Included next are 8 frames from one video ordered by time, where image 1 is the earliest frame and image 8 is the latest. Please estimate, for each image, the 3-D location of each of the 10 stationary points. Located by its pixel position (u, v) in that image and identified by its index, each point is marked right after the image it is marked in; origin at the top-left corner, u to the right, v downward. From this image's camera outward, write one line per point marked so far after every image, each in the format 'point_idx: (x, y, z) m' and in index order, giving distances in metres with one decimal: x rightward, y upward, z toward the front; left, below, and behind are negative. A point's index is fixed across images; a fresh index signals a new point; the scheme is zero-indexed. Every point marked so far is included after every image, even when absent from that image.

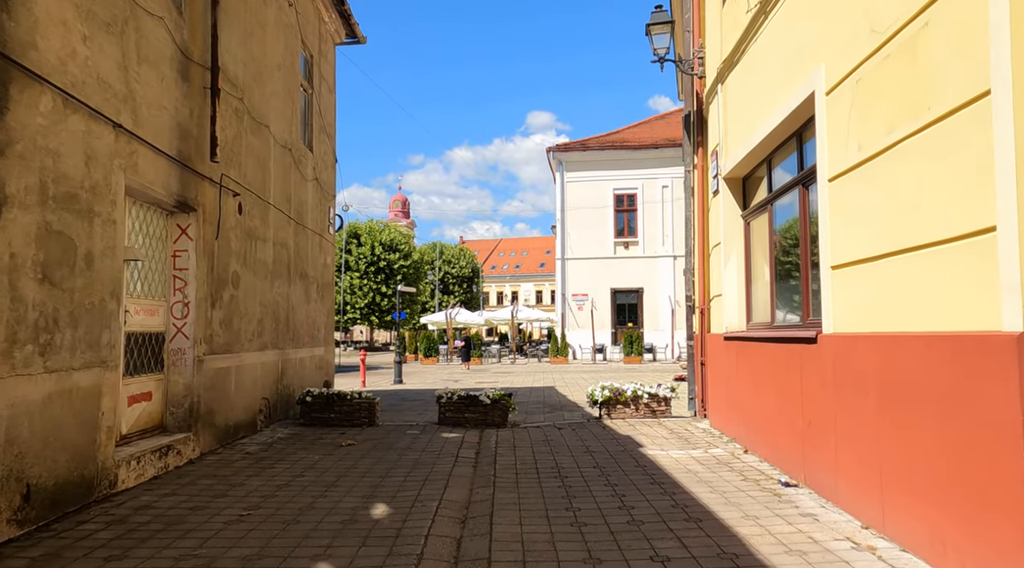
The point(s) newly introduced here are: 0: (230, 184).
0: (-3.5, +1.2, +9.1) m
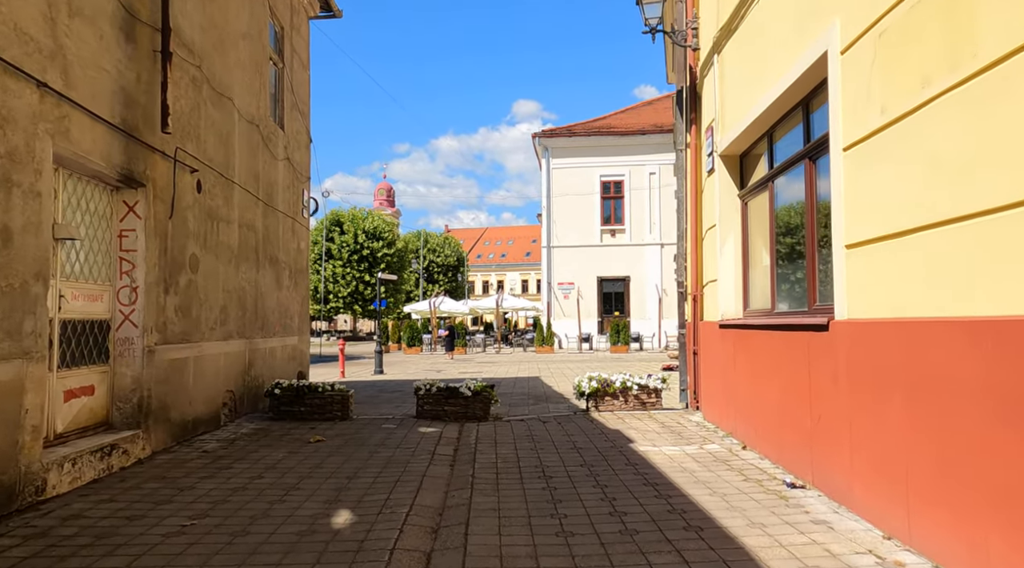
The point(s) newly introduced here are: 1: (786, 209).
0: (-3.7, +1.4, +8.4) m
1: (+2.8, +0.8, +7.6) m
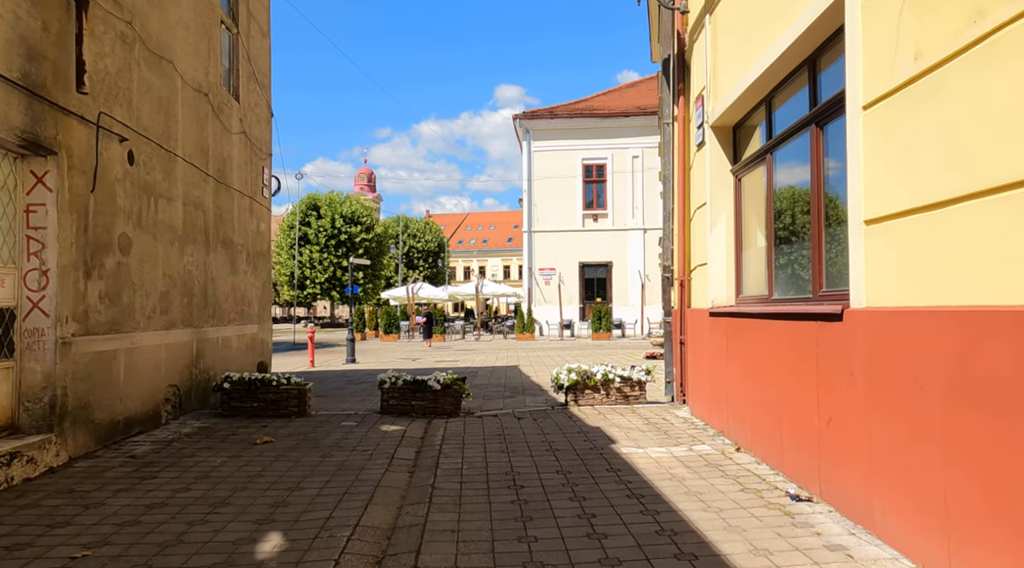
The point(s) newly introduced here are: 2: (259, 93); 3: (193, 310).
0: (-4.0, +1.6, +7.4) m
1: (+2.5, +0.9, +6.8) m
2: (-4.4, +3.4, +13.0) m
3: (-4.2, -0.3, +9.8) m
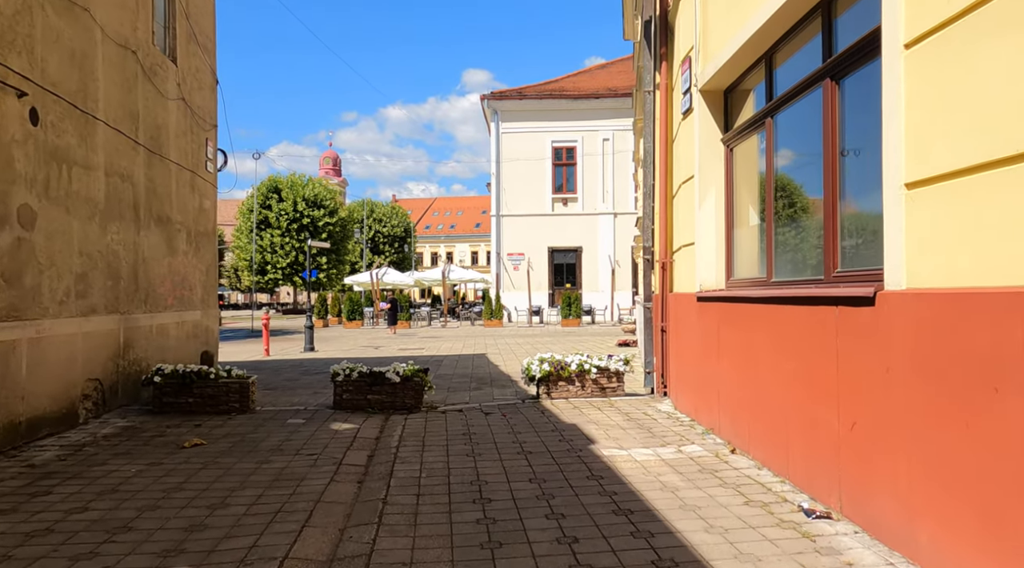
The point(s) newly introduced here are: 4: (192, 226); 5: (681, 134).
0: (-4.3, +1.8, +6.3) m
1: (+2.3, +1.1, +6.0) m
2: (-5.0, +3.6, +11.9) m
3: (-4.6, -0.1, +8.7) m
4: (-5.0, +0.9, +11.6) m
5: (+1.9, +1.7, +8.4) m
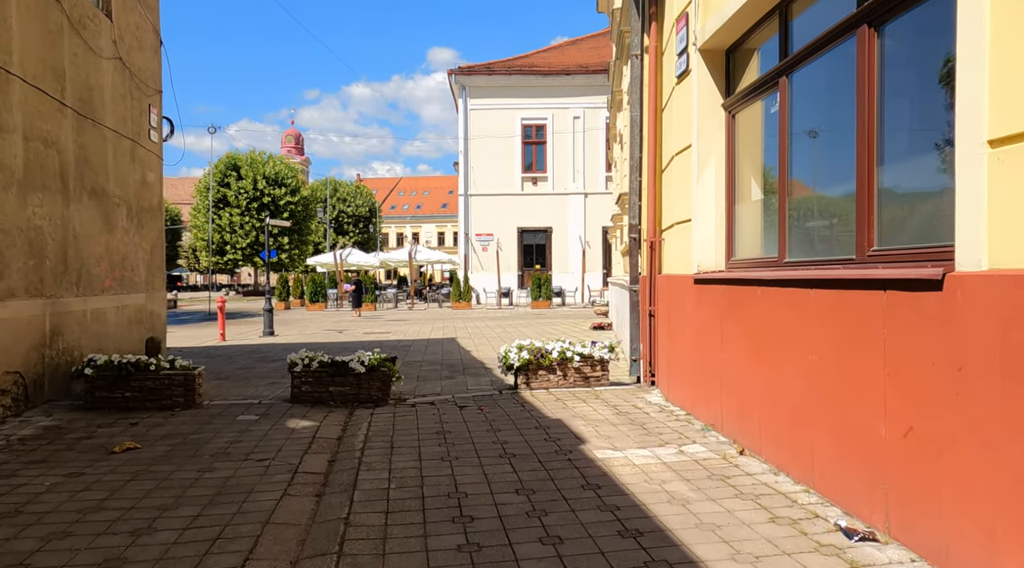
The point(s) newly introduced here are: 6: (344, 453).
0: (-4.4, +1.9, +5.3) m
1: (+2.1, +1.2, +5.3) m
2: (-5.4, +3.9, +10.7) m
3: (-4.9, +0.1, +7.7) m
4: (-5.4, +1.2, +10.5) m
5: (+1.7, +1.9, +7.6) m
6: (-1.3, -1.3, +5.9) m
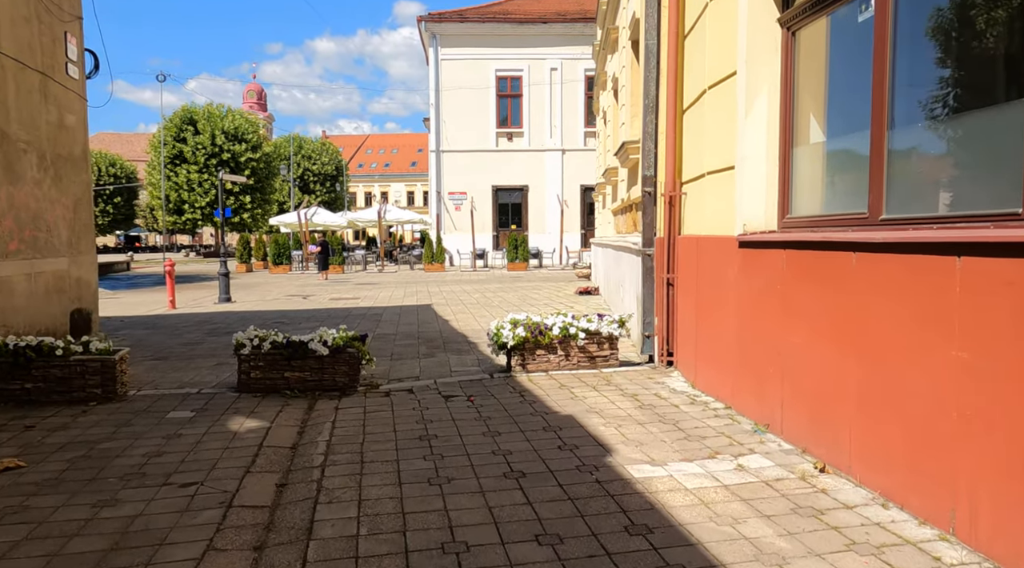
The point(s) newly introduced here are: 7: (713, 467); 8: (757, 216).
0: (-4.3, +2.1, +3.6) m
1: (+2.2, +1.4, +3.9) m
2: (-5.5, +4.4, +8.9) m
3: (-4.9, +0.4, +6.1) m
4: (-5.5, +1.6, +8.8) m
5: (+1.7, +2.2, +6.2) m
6: (-1.3, -1.1, +4.5) m
7: (+1.2, -1.1, +4.4) m
8: (+1.9, +0.5, +5.6) m
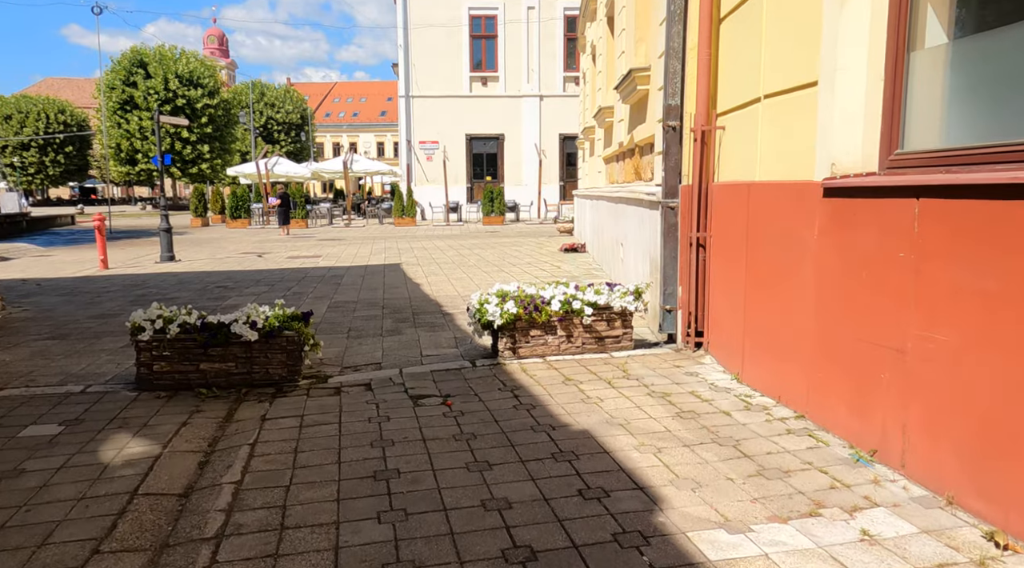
0: (-4.3, +2.1, +1.6) m
1: (+2.2, +1.5, +2.2) m
2: (-5.7, +4.7, +6.7) m
3: (-4.9, +0.6, +4.2) m
4: (-5.6, +2.0, +6.8) m
5: (+1.6, +2.4, +4.4) m
6: (-1.3, -1.0, +2.8) m
7: (+1.2, -1.0, +2.8) m
8: (+1.8, +0.7, +4.0) m
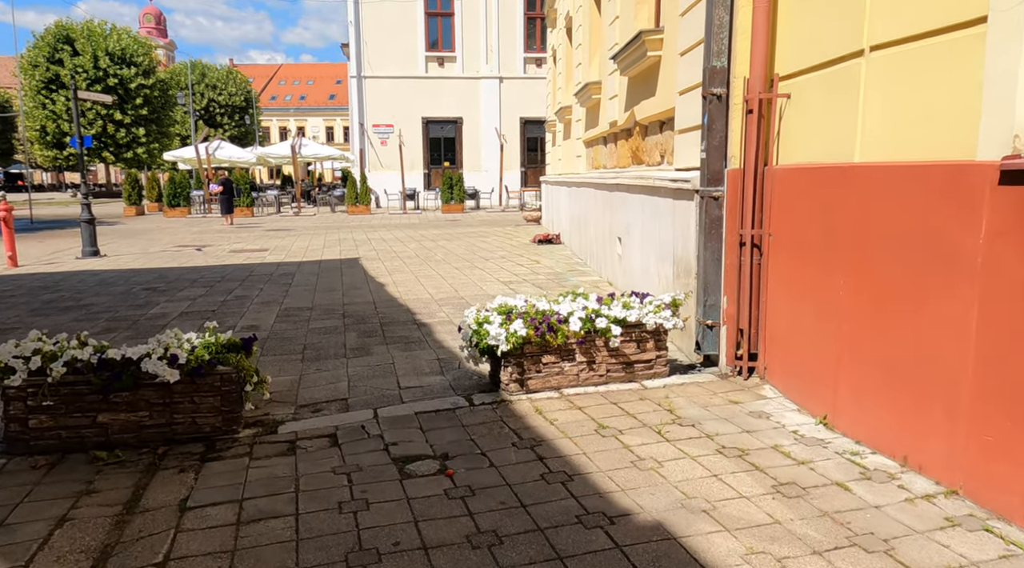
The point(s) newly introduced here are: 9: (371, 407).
0: (-4.0, +1.9, 0.0) m
1: (+2.5, +1.4, +1.0) m
2: (-5.7, +4.6, +4.9) m
3: (-4.8, +0.4, +2.6) m
4: (-5.7, +1.9, +5.1) m
5: (+1.7, +2.3, +3.2) m
6: (-1.0, -1.2, +1.5) m
7: (+1.4, -1.1, +1.6) m
8: (+2.0, +0.6, +2.7) m
9: (-0.8, -0.7, +4.5) m
